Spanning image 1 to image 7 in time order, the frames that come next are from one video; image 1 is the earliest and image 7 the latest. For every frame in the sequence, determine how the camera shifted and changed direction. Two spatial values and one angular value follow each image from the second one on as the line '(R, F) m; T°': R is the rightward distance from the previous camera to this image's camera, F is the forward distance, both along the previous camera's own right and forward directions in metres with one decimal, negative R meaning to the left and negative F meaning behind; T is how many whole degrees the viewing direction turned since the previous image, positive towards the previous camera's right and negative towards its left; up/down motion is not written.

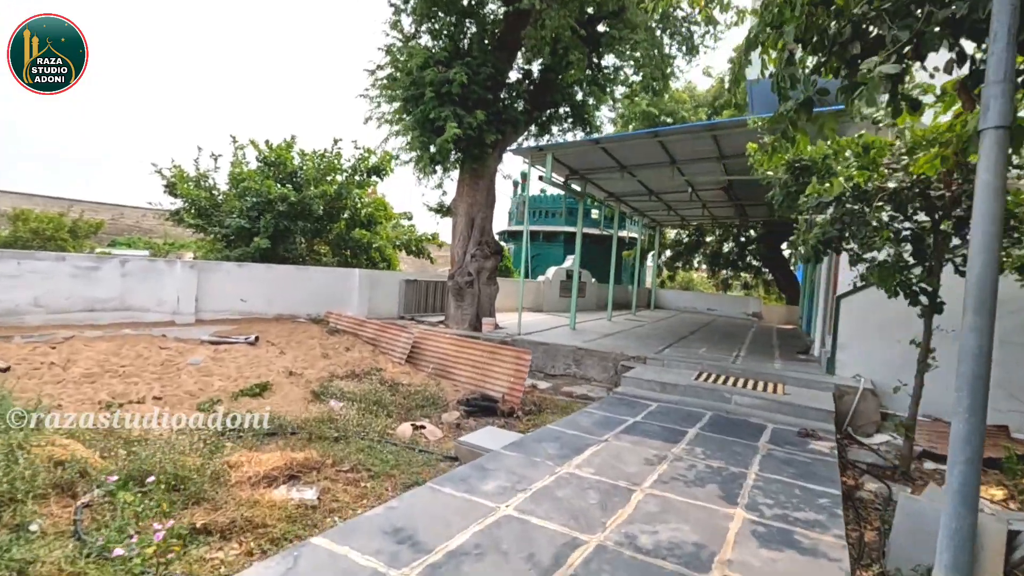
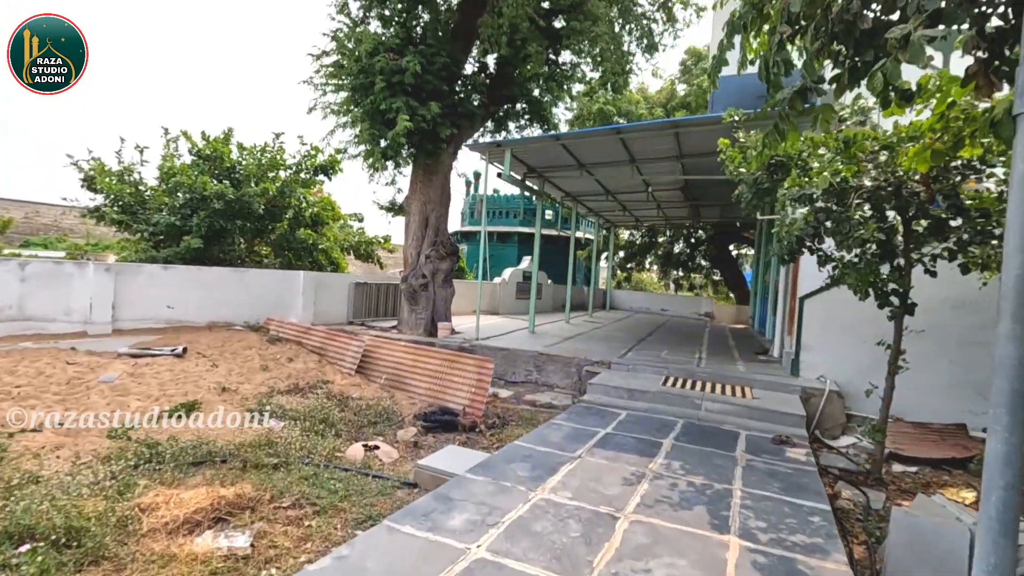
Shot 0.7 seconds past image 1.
(-0.1, +0.4) m; +5°
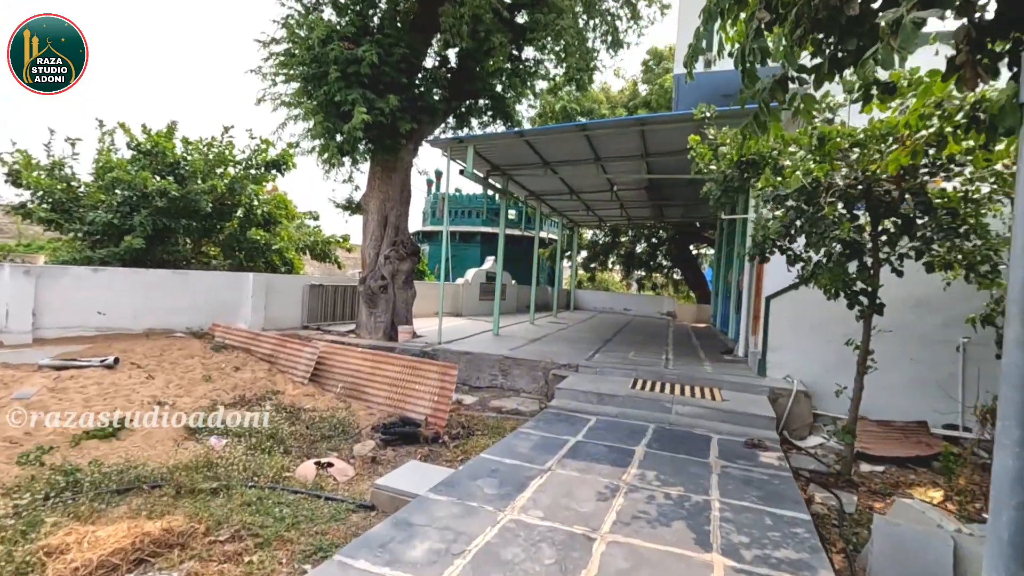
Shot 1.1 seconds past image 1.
(0.0, +0.3) m; +4°
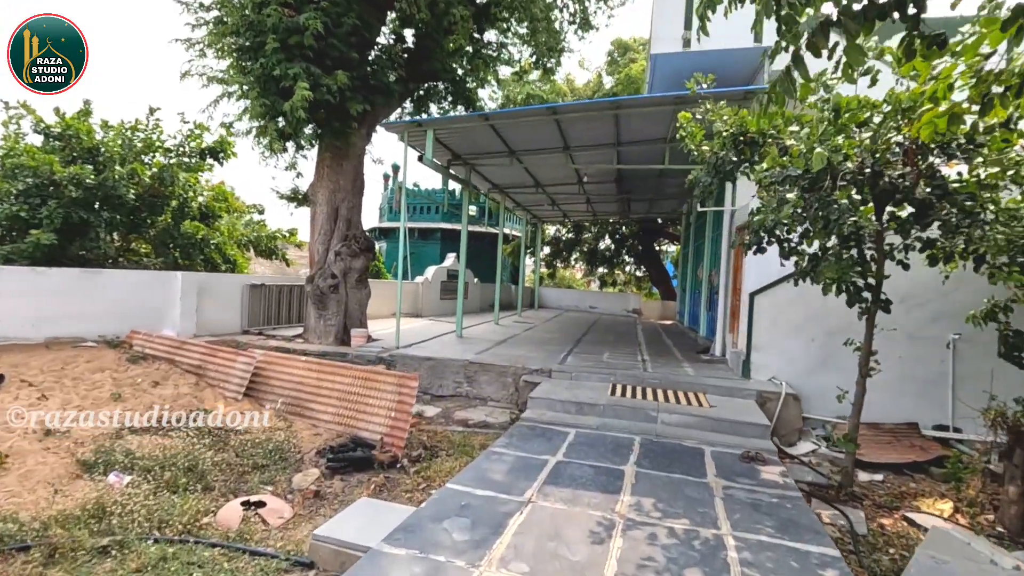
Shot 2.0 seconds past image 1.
(-0.1, +0.6) m; +4°
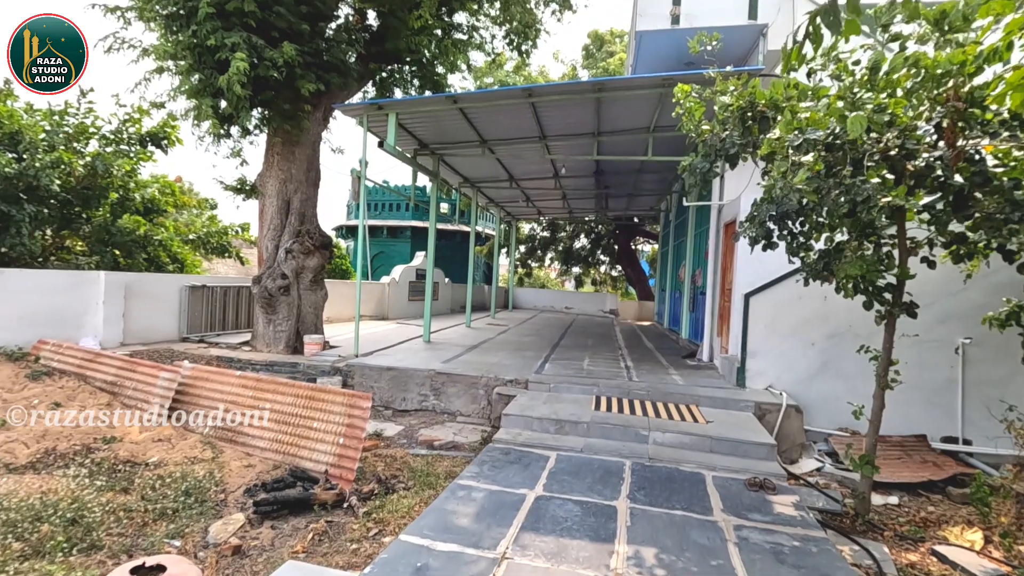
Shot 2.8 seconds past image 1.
(0.0, +0.6) m; +3°
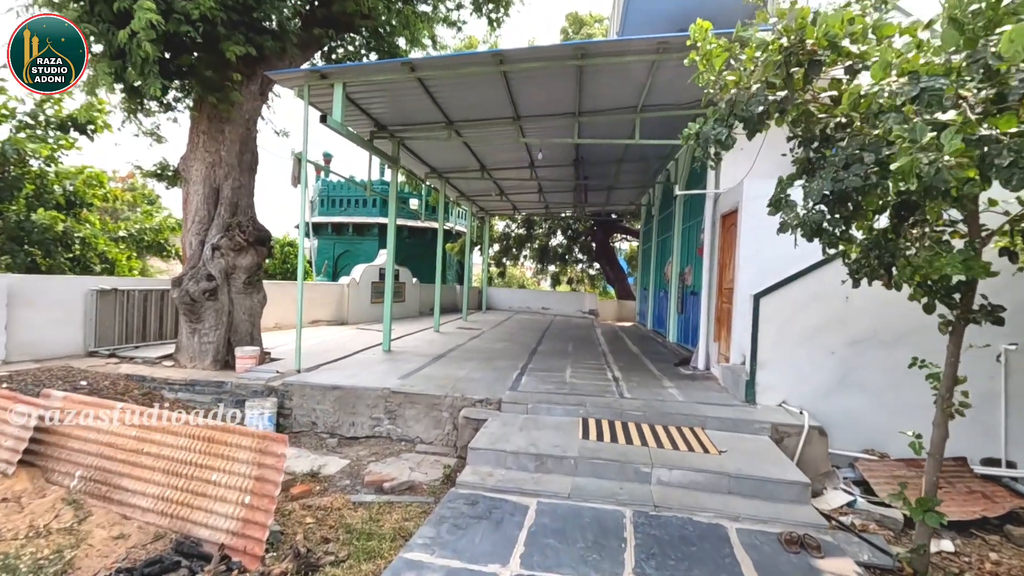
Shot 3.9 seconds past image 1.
(+0.1, +0.9) m; +3°
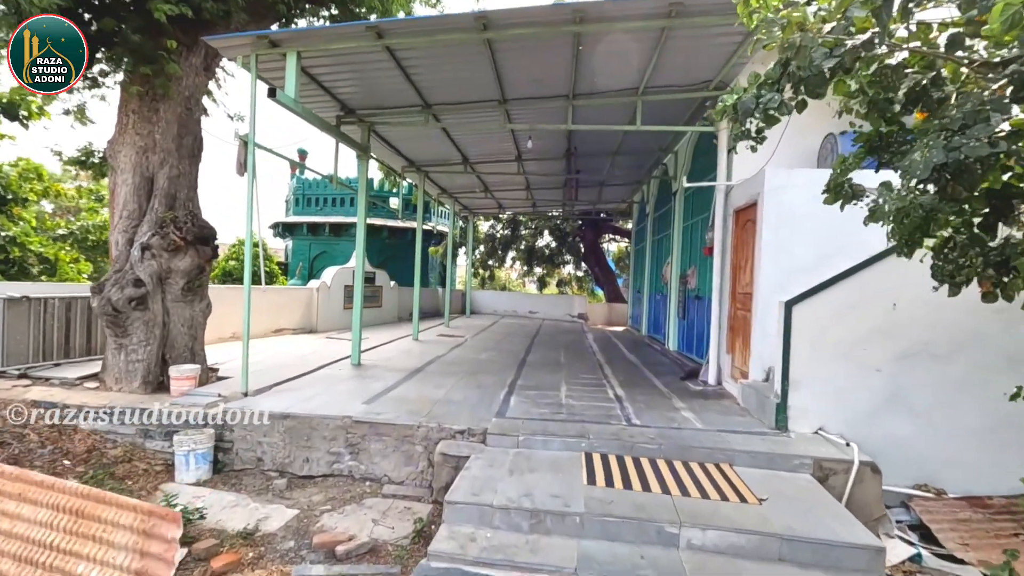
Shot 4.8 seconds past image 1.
(0.0, +0.8) m; +2°
